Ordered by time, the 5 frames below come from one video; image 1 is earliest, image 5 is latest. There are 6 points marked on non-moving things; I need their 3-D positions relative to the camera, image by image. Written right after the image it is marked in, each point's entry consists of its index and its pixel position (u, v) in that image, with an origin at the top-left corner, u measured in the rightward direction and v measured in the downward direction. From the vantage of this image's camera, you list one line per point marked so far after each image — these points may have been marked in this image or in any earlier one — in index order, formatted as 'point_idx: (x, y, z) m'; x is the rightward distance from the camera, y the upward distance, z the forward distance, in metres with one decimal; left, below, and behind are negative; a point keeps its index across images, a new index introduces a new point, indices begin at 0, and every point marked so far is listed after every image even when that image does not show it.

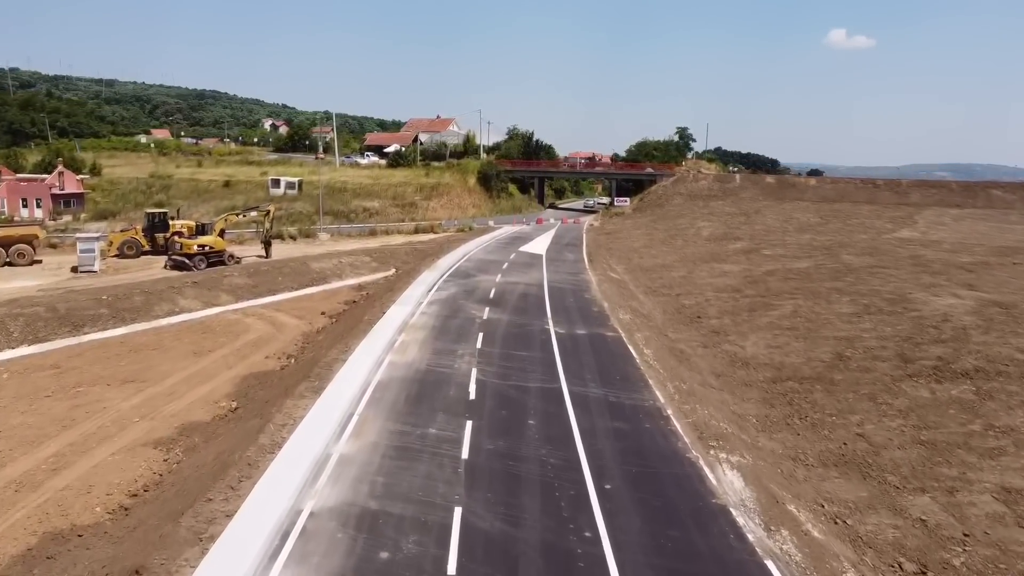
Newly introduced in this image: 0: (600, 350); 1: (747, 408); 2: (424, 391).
0: (+2.1, -1.5, +18.8) m
1: (+4.7, -2.4, +16.1) m
2: (-1.6, -1.9, +14.9) m
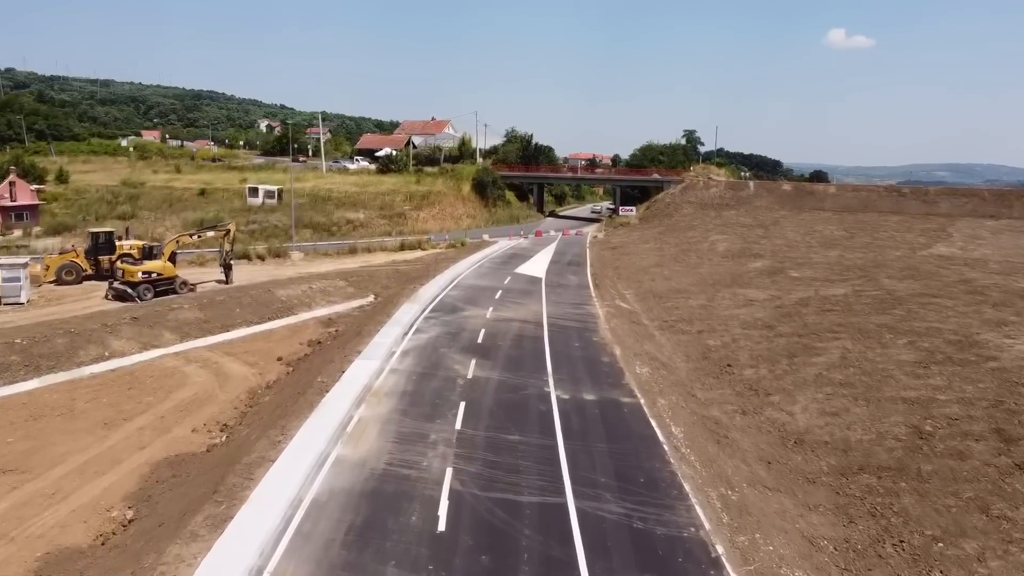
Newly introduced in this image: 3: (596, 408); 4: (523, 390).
0: (+1.9, -2.6, +14.6) m
1: (+4.5, -3.5, +11.8) m
2: (-1.8, -3.1, +10.7) m
3: (+1.7, -2.4, +16.0) m
4: (+0.2, -2.1, +16.8) m
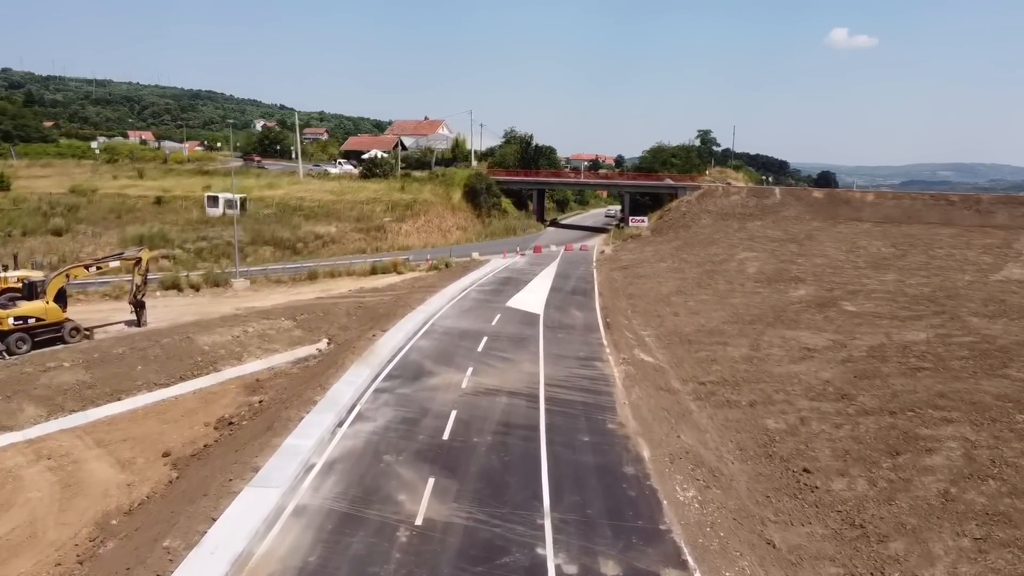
0: (+1.5, -3.9, +8.1) m
1: (+4.2, -4.8, +5.4) m
2: (-2.2, -4.3, +4.2) m
3: (+1.3, -3.7, +9.5) m
4: (-0.1, -3.4, +10.4) m
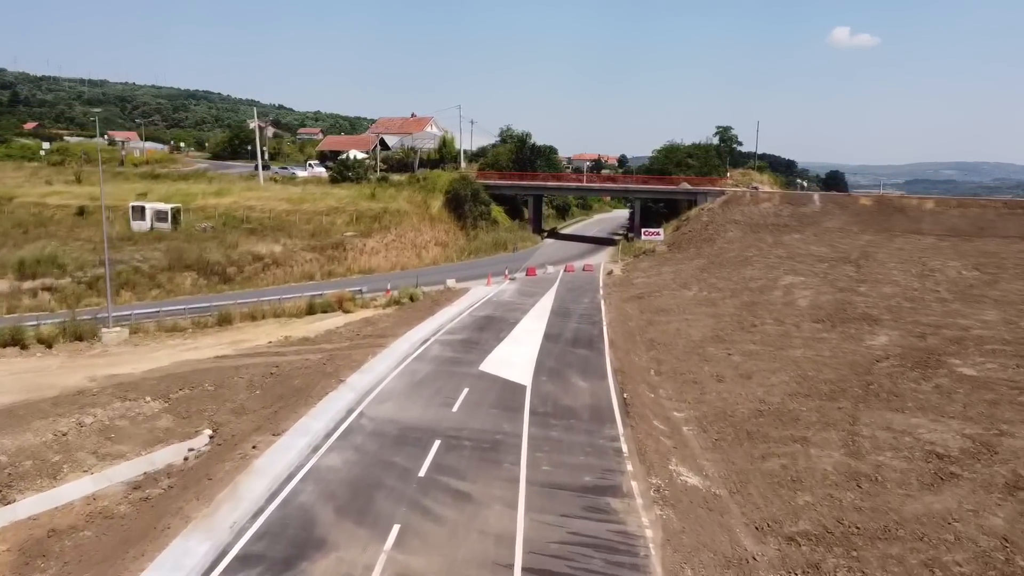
0: (+0.9, -5.3, +0.1) m
1: (+3.5, -6.2, -2.7) m
2: (-2.8, -5.7, -3.8) m
3: (+0.7, -5.1, +1.5) m
4: (-0.8, -4.8, +2.3) m
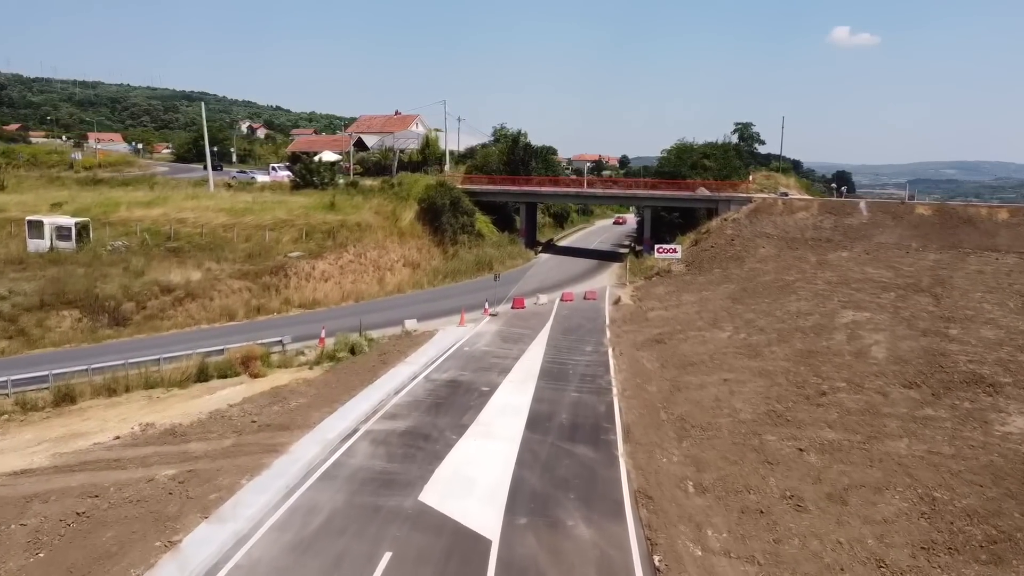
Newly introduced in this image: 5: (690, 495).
0: (+0.3, -6.5, -7.2) m
1: (+2.9, -7.4, -10.0) m
2: (-3.5, -7.0, -11.1) m
3: (+0.1, -6.3, -5.8) m
4: (-1.4, -6.1, -4.9) m
5: (+3.0, -3.4, +13.3) m
